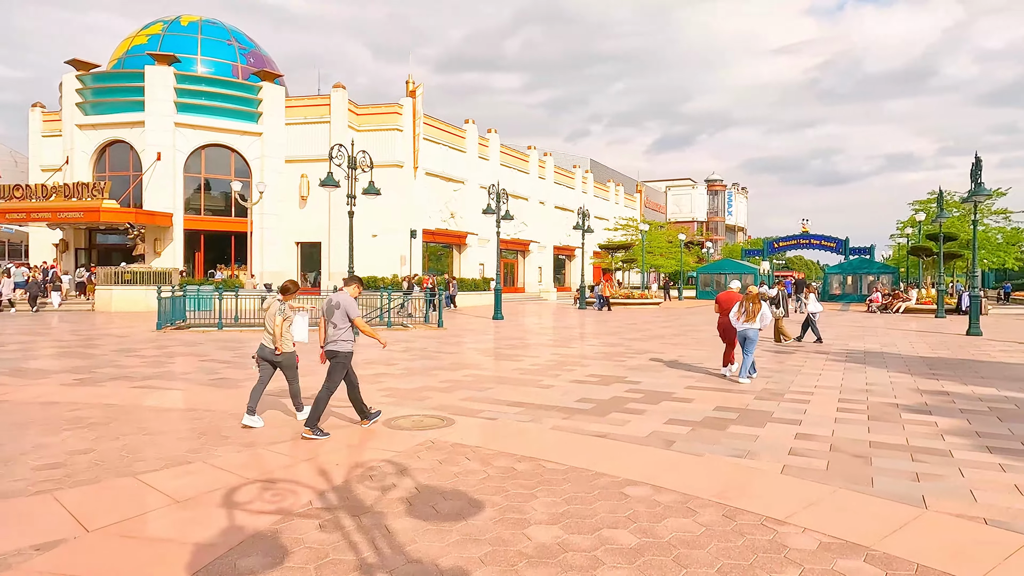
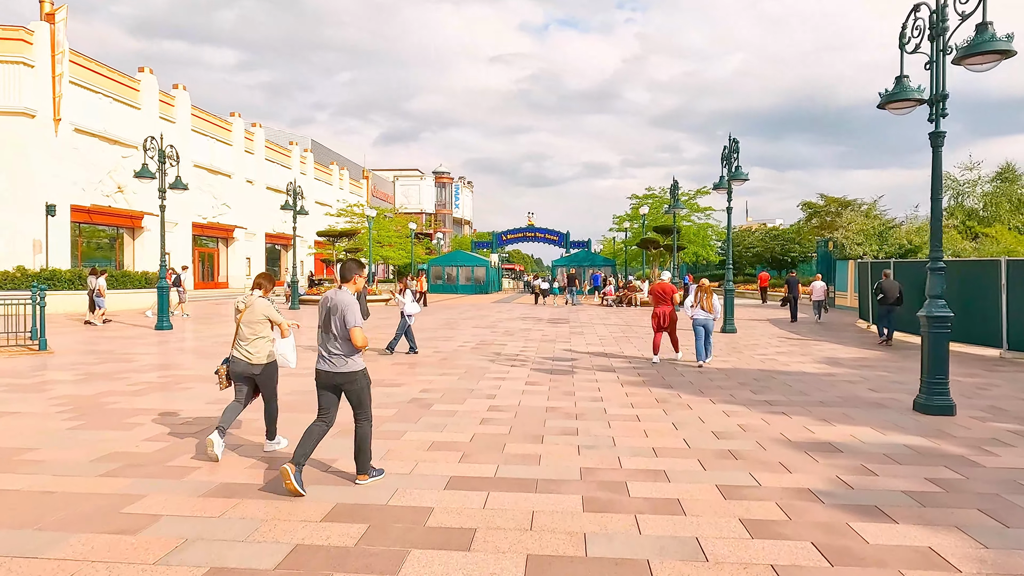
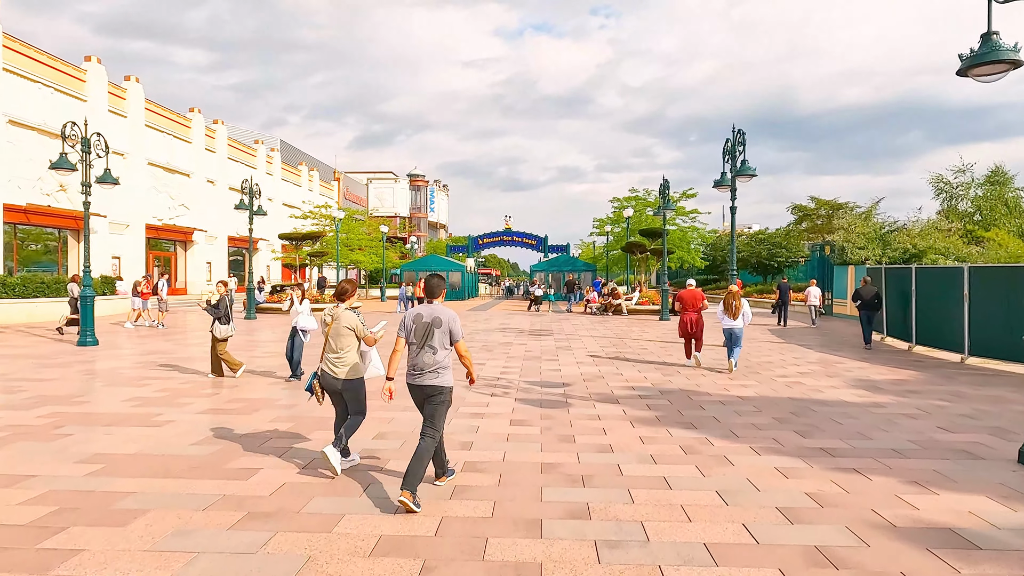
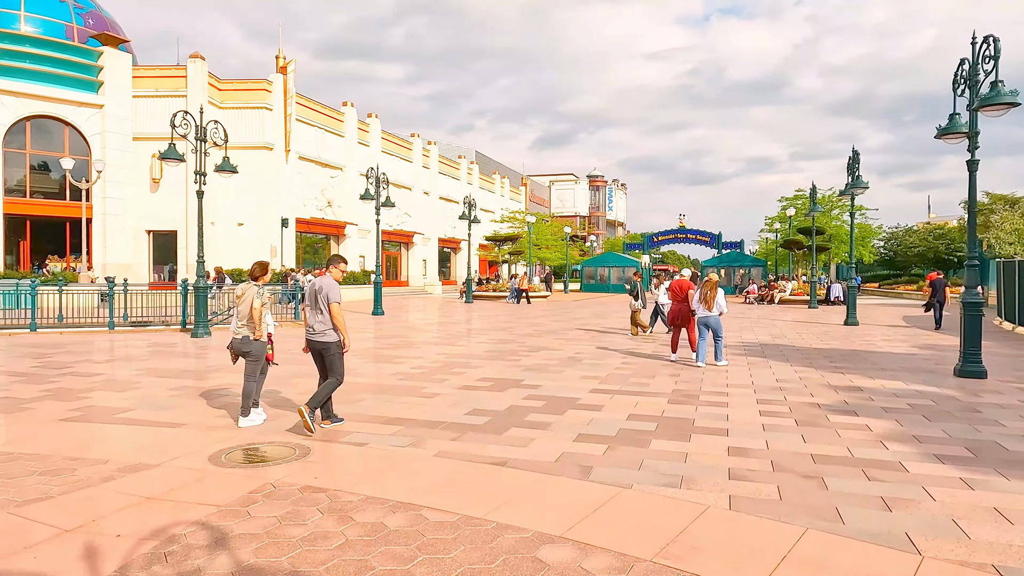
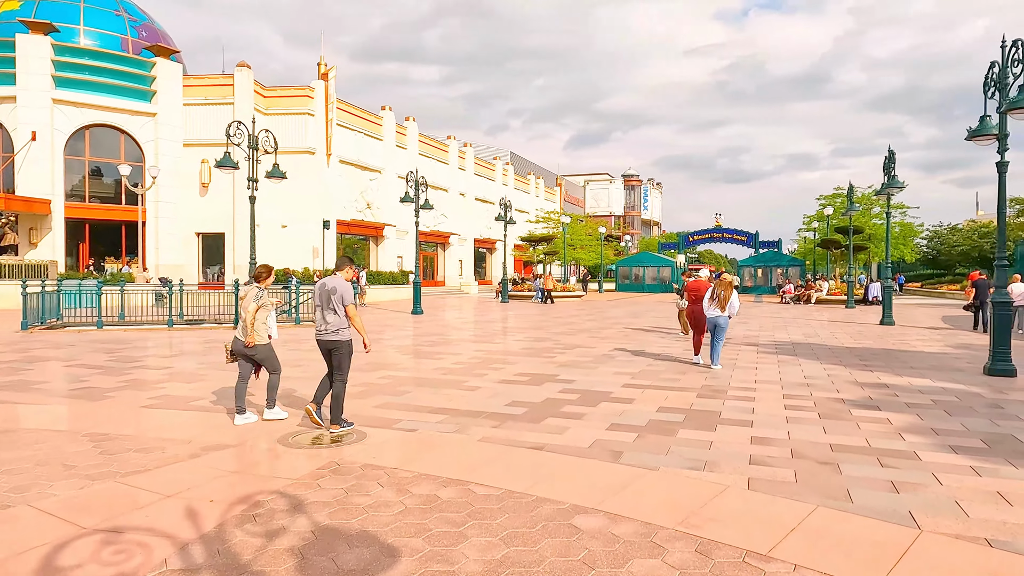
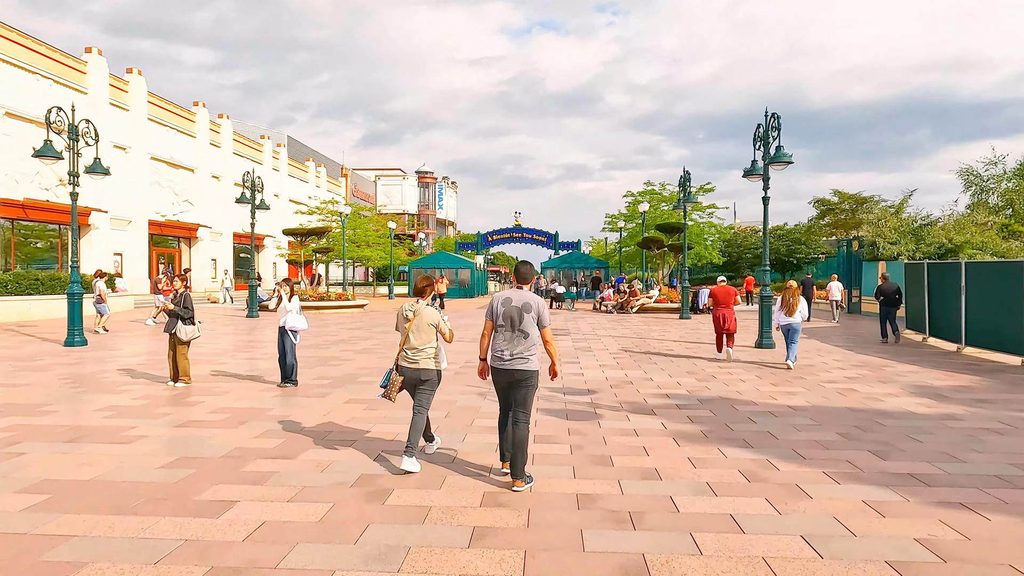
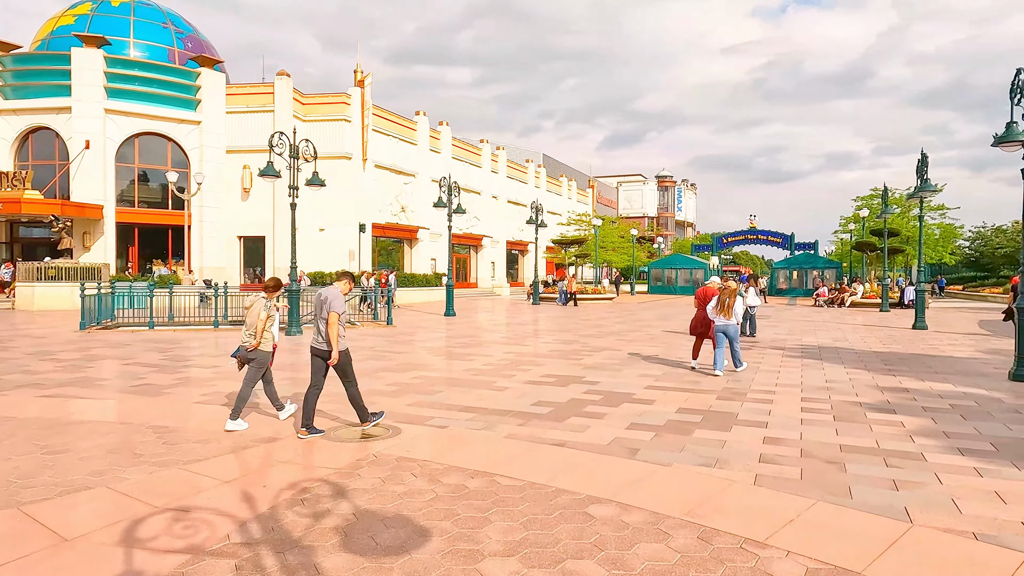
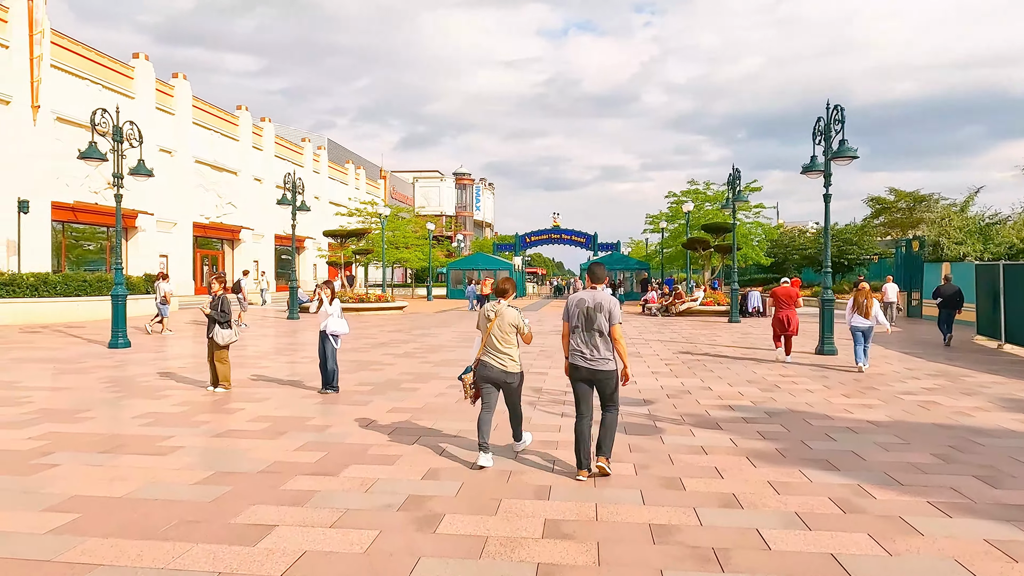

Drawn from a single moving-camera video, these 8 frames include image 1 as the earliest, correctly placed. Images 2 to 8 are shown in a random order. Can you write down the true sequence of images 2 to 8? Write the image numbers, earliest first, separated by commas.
7, 5, 4, 2, 3, 6, 8
